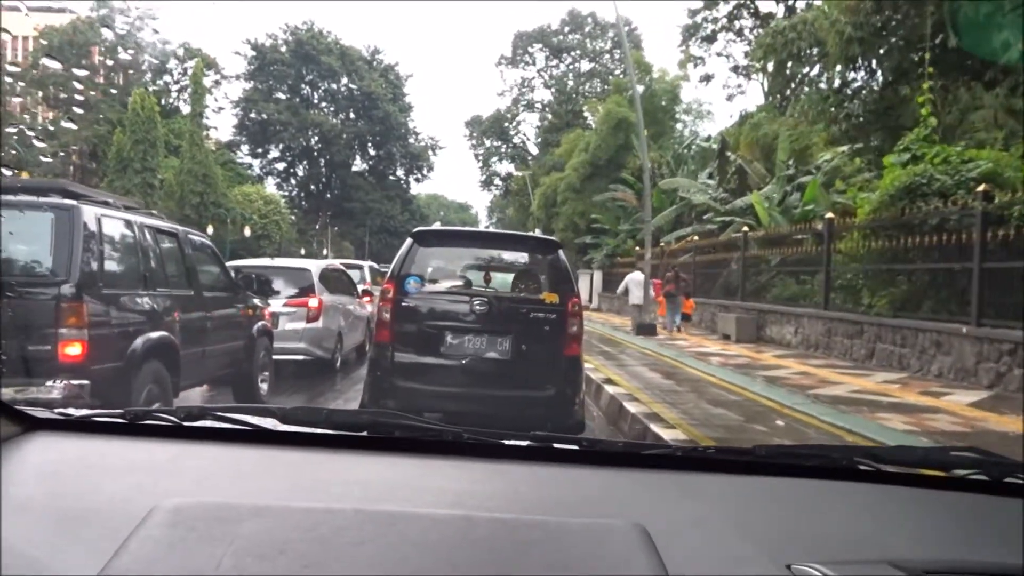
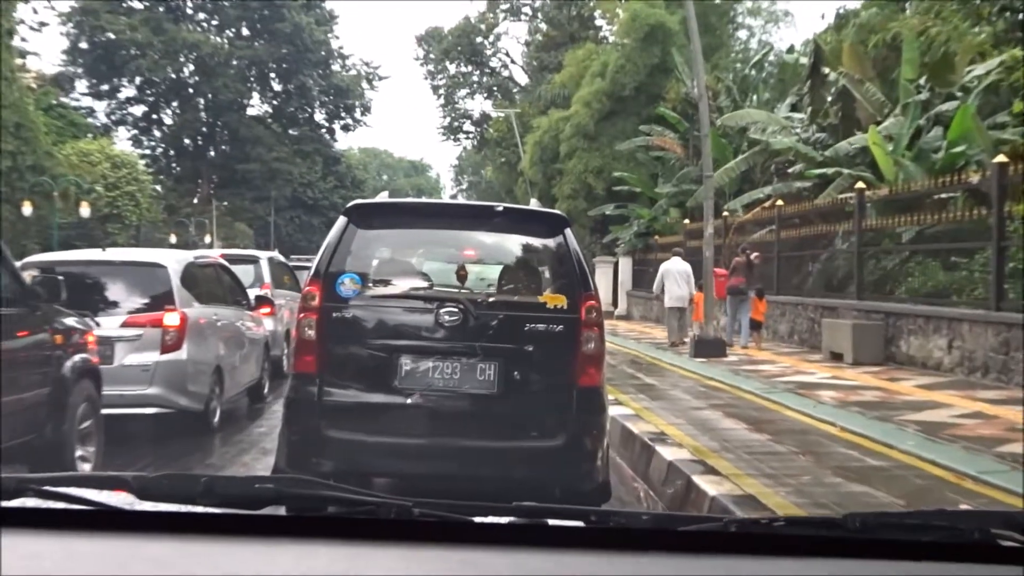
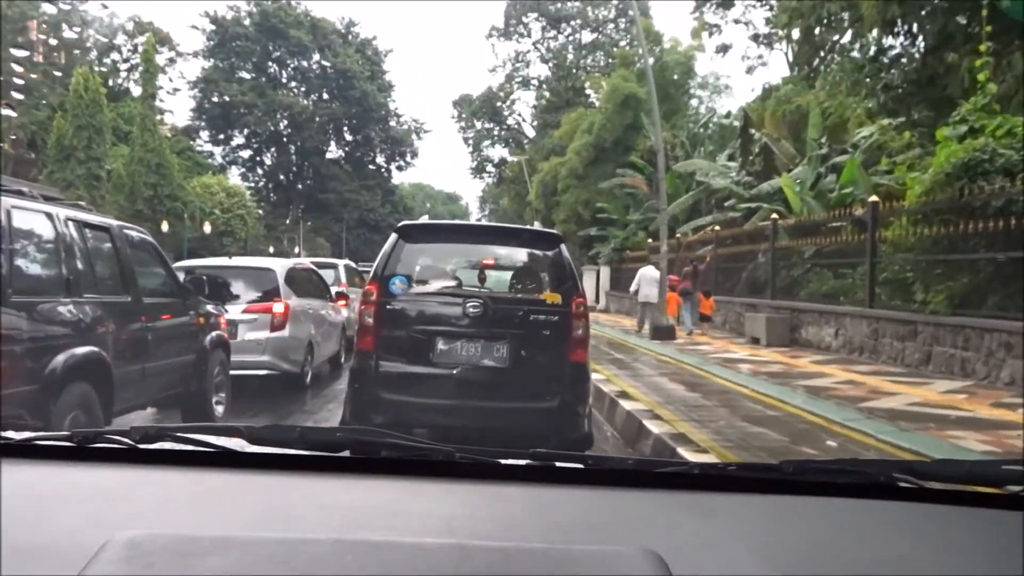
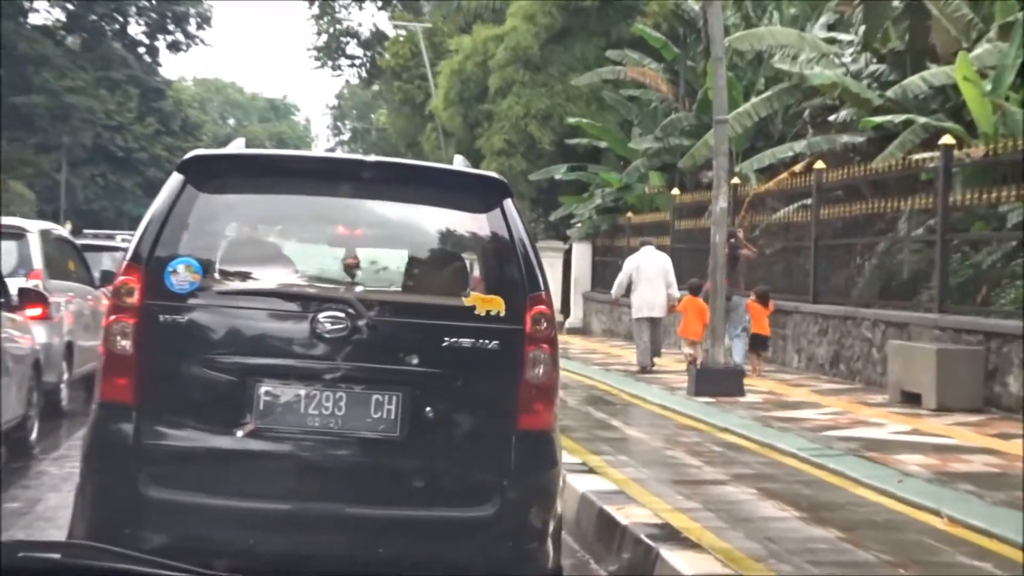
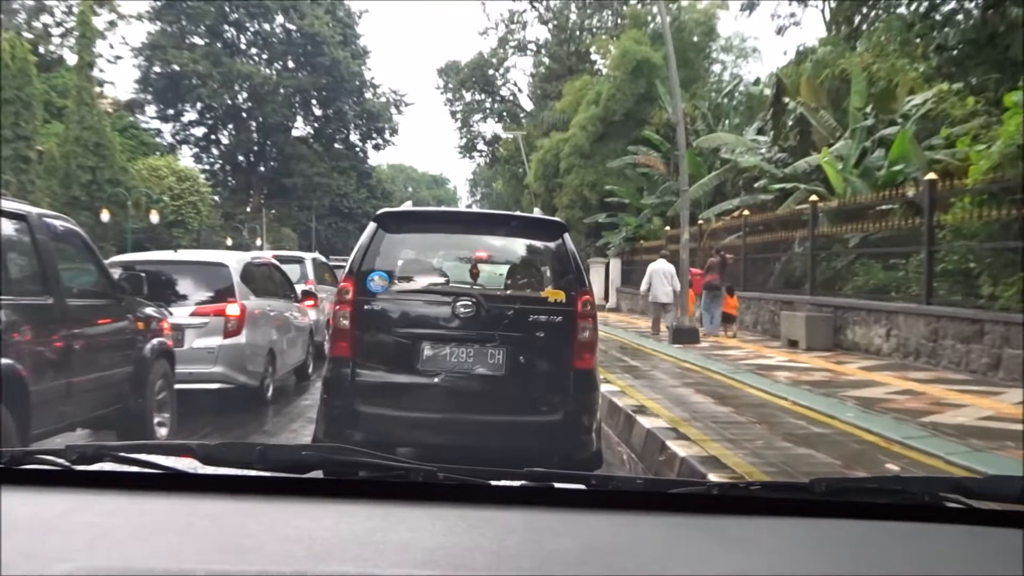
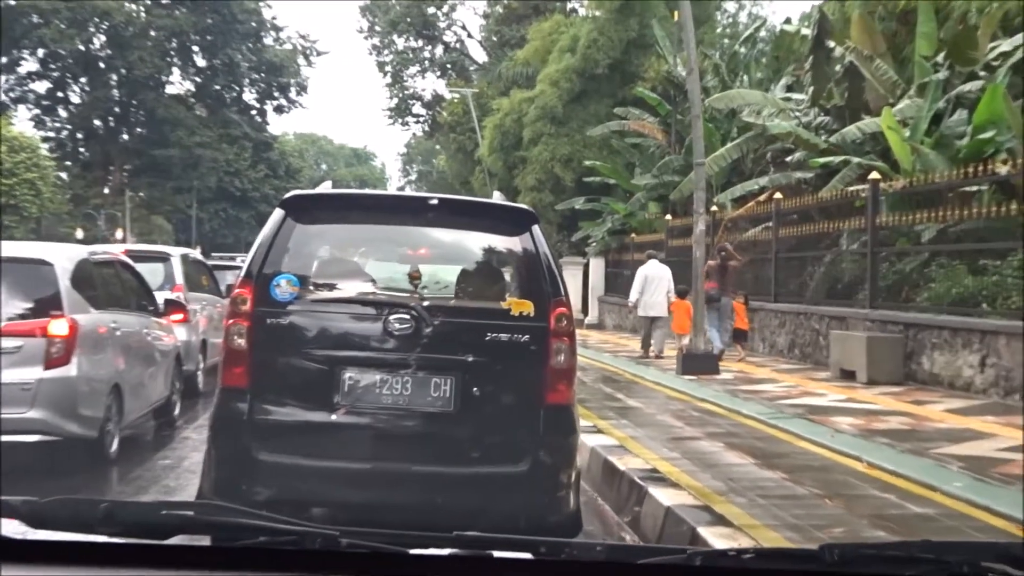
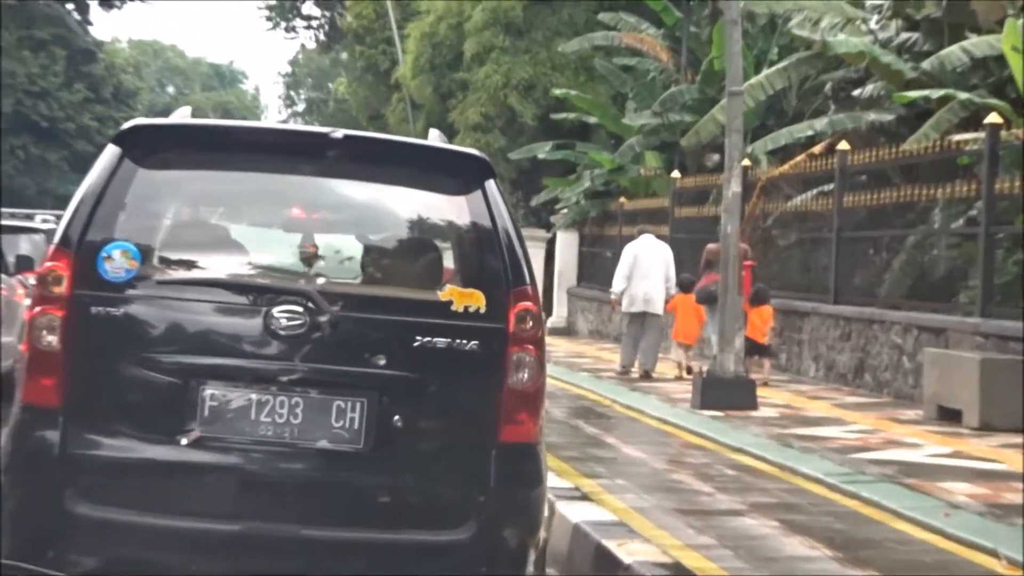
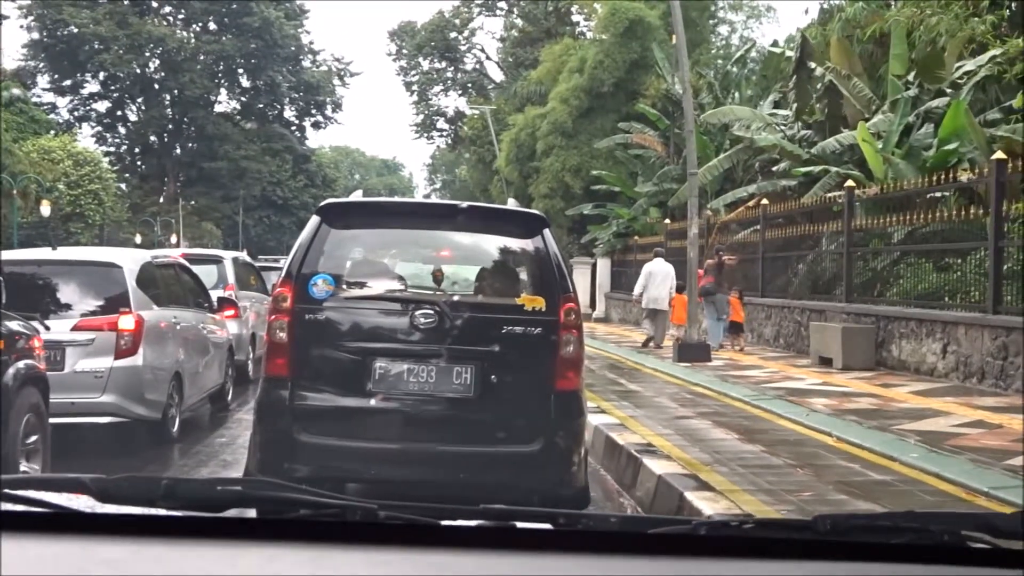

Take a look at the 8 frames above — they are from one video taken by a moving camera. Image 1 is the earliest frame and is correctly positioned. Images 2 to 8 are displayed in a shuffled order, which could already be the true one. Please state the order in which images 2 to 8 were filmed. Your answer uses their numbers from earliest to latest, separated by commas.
3, 5, 2, 8, 6, 4, 7
